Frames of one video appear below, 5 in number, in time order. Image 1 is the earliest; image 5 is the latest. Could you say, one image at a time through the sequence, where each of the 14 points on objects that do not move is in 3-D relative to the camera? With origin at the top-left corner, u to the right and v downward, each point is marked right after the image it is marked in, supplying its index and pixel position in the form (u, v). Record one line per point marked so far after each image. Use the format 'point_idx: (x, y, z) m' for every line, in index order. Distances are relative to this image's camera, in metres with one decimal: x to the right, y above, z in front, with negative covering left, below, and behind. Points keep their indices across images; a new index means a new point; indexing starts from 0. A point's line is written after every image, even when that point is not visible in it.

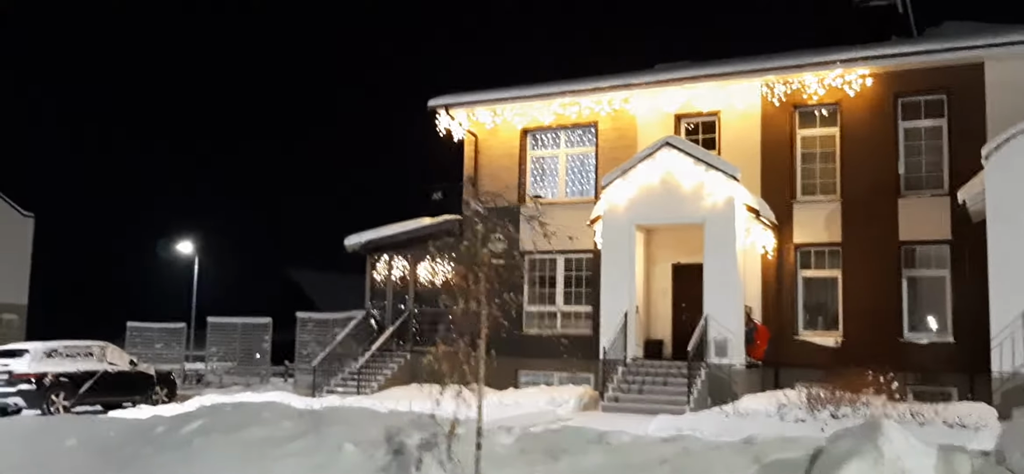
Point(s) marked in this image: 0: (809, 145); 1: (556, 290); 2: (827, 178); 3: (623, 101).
0: (+5.4, +1.7, +17.3) m
1: (+0.9, -1.1, +19.0) m
2: (+5.7, +1.1, +17.1) m
3: (+2.2, +2.7, +18.5) m
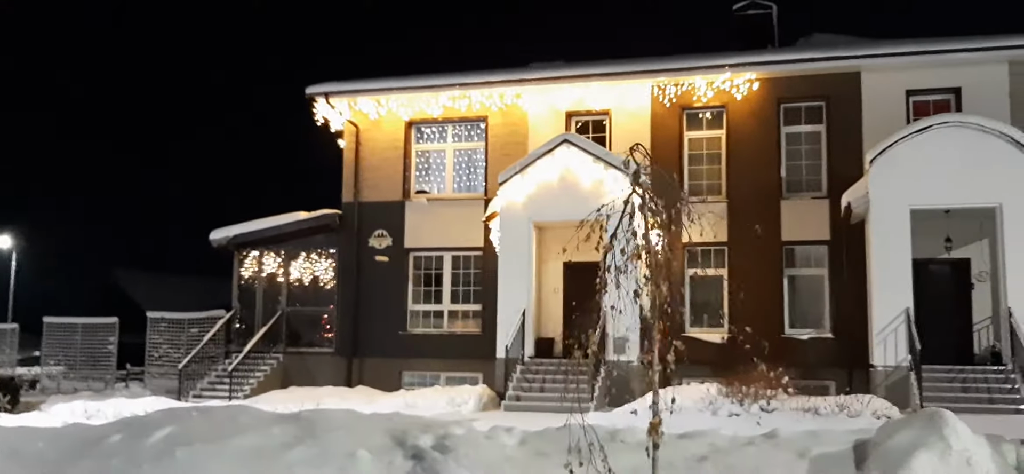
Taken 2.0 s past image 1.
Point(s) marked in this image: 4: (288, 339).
0: (+3.4, +1.7, +17.6) m
1: (-1.4, -1.0, +18.5) m
2: (+3.7, +1.1, +17.5) m
3: (+0.1, +2.7, +18.3) m
4: (-4.5, -2.0, +19.0) m
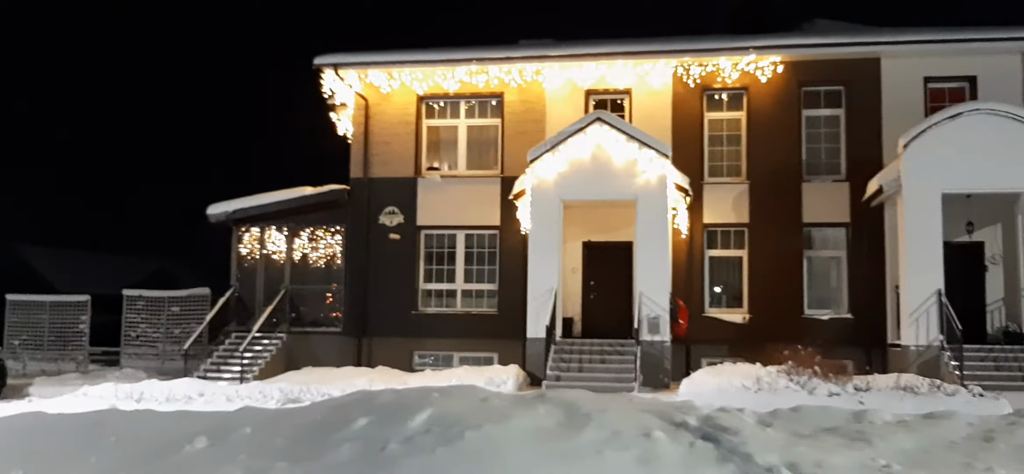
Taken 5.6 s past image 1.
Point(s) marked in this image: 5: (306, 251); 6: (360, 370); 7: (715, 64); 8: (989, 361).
0: (+3.8, +2.0, +17.7) m
1: (-1.1, -0.6, +18.2) m
2: (+4.1, +1.4, +17.6) m
3: (+0.4, +3.1, +18.0) m
4: (-4.3, -1.6, +18.3) m
5: (-4.1, -0.3, +18.7) m
6: (-2.6, -2.3, +16.1) m
7: (+3.7, +3.2, +17.4) m
8: (+7.2, -1.9, +14.3) m
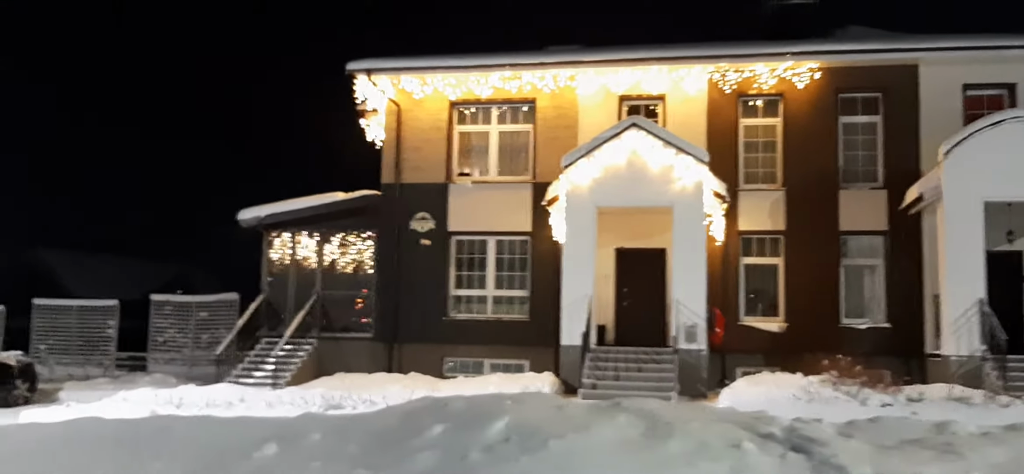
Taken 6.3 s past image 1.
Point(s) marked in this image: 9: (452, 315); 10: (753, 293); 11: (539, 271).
0: (+4.4, +1.9, +17.6) m
1: (-0.5, -0.7, +18.1) m
2: (+4.7, +1.3, +17.4) m
3: (+1.0, +3.0, +17.9) m
4: (-3.7, -1.7, +18.2) m
5: (-3.5, -0.4, +18.6) m
6: (-2.0, -2.4, +16.0) m
7: (+4.4, +3.0, +17.3) m
8: (+7.8, -2.0, +14.0) m
9: (-1.2, -1.5, +18.0) m
10: (+4.4, -1.0, +17.2) m
11: (+0.5, -0.6, +17.8) m
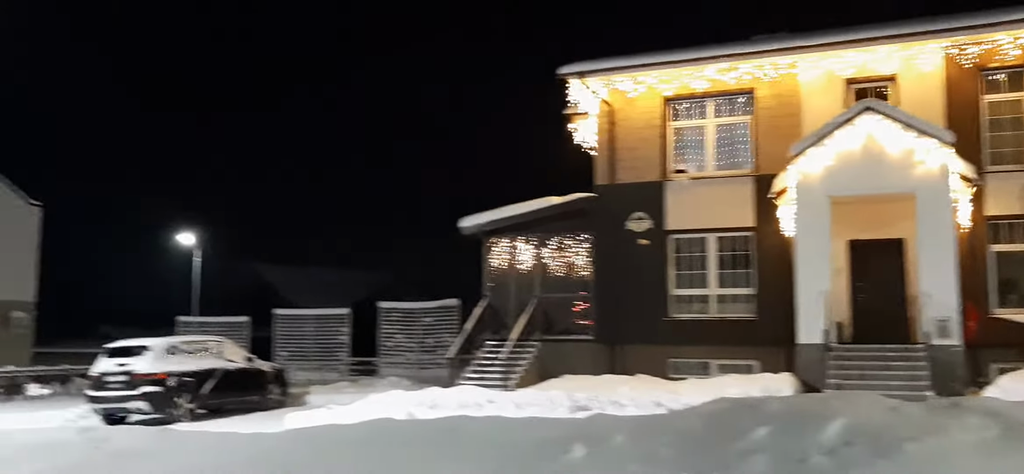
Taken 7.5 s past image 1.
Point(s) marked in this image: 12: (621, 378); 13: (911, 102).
0: (+8.3, +2.2, +16.2) m
1: (+3.7, -0.6, +17.6) m
2: (+8.6, +1.6, +16.0) m
3: (+5.0, +3.1, +17.2) m
4: (+0.6, -1.7, +18.4) m
5: (+0.9, -0.5, +18.7) m
6: (+1.8, -2.4, +15.9) m
7: (+8.1, +3.3, +15.9) m
8: (+11.1, -1.6, +12.1) m
9: (+3.1, -1.5, +17.7) m
10: (+8.3, -0.8, +15.8) m
11: (+4.6, -0.5, +17.1) m
12: (+1.8, -2.4, +15.9) m
13: (+7.0, +2.4, +16.4) m
